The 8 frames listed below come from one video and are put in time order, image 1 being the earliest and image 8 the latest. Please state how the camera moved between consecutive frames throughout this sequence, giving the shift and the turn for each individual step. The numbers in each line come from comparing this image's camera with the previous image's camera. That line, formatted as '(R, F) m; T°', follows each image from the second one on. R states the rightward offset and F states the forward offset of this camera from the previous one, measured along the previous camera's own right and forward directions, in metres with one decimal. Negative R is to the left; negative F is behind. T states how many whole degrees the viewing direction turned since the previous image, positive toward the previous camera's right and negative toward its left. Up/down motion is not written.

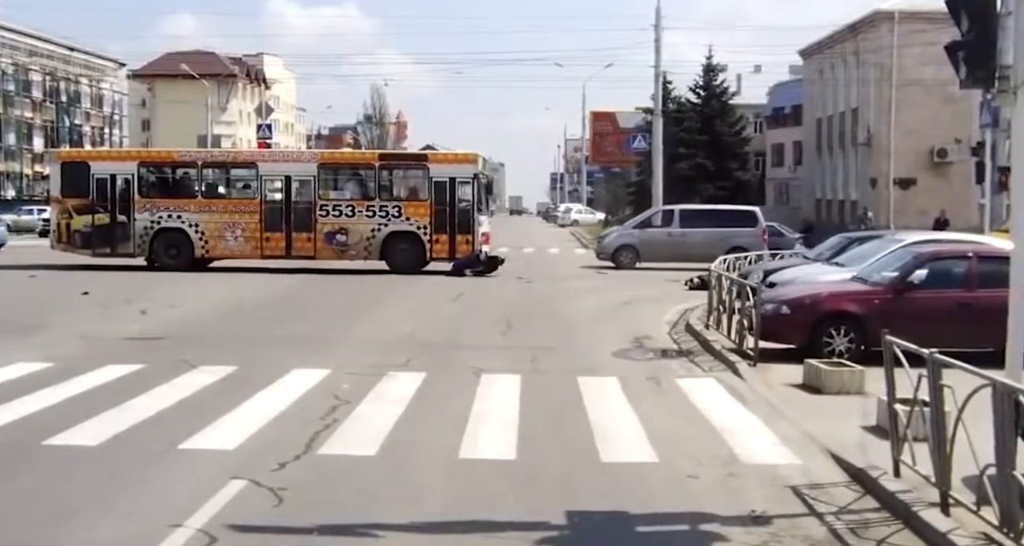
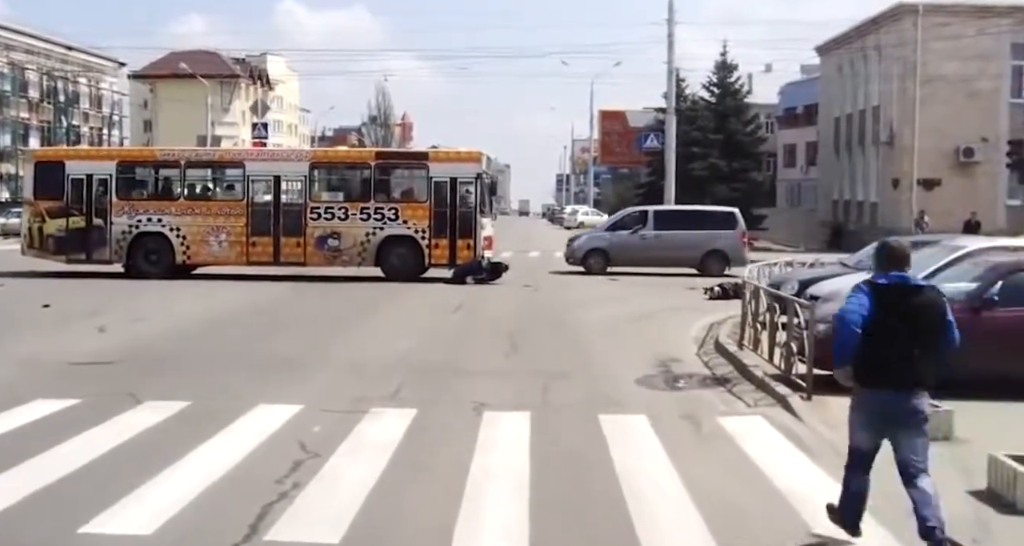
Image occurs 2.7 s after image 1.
(0.0, +2.2) m; 0°
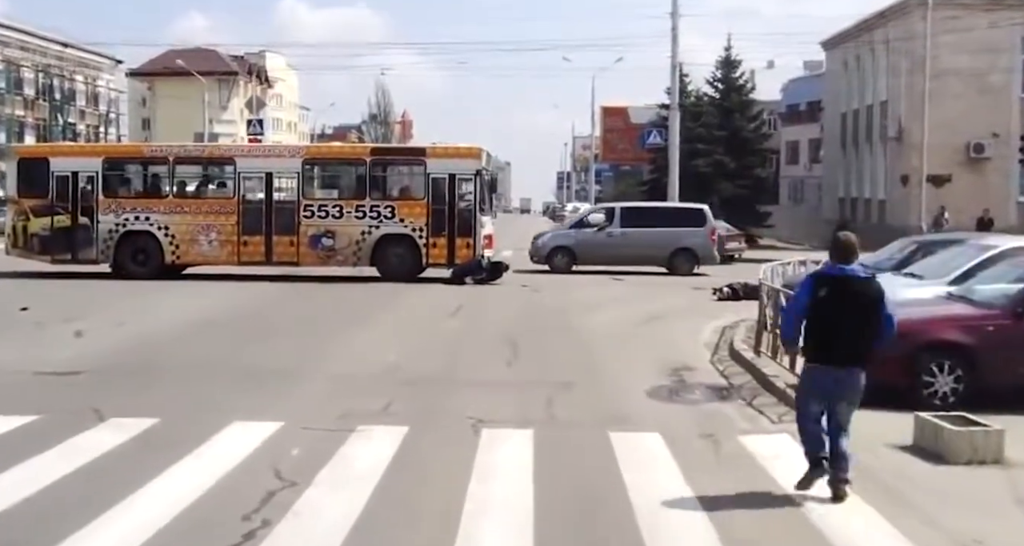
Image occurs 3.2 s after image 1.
(0.0, +1.0) m; 0°
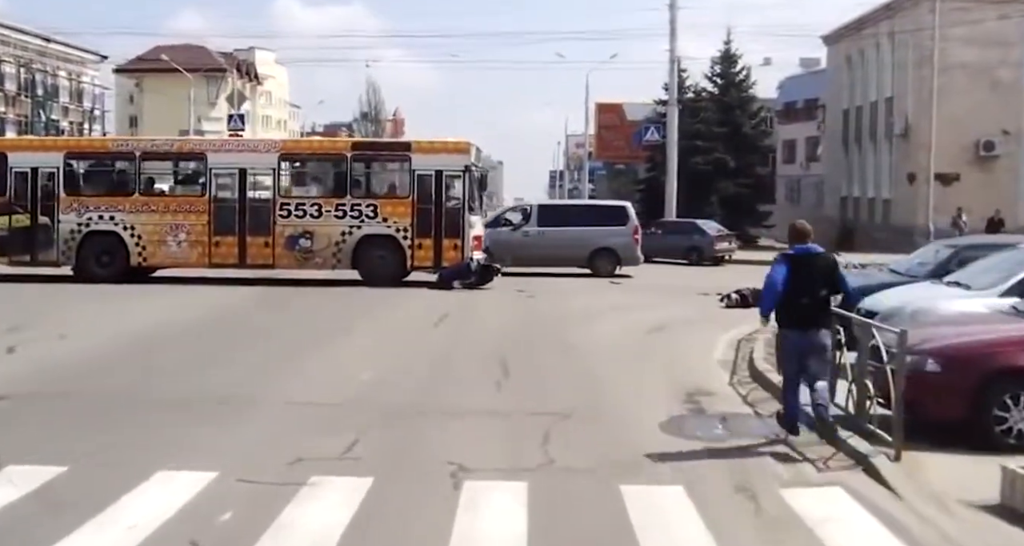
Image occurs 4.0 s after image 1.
(0.0, +1.8) m; 0°
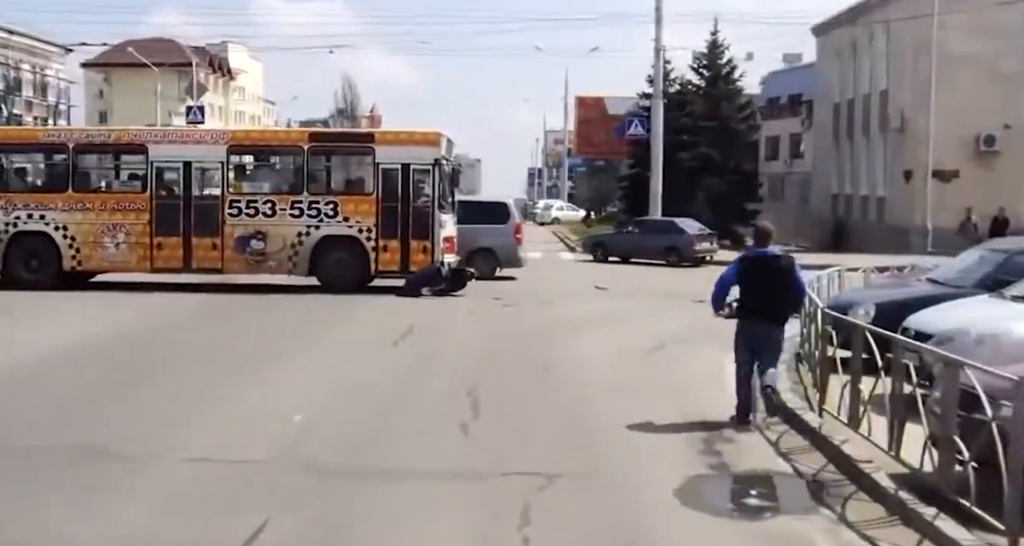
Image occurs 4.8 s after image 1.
(+0.1, +2.4) m; +1°
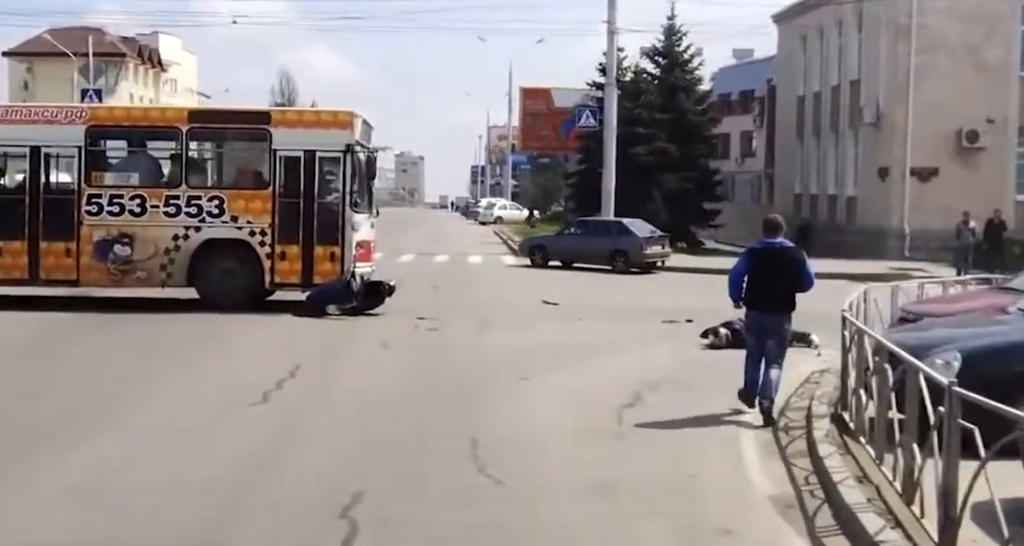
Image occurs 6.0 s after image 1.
(+0.2, +4.3) m; +3°
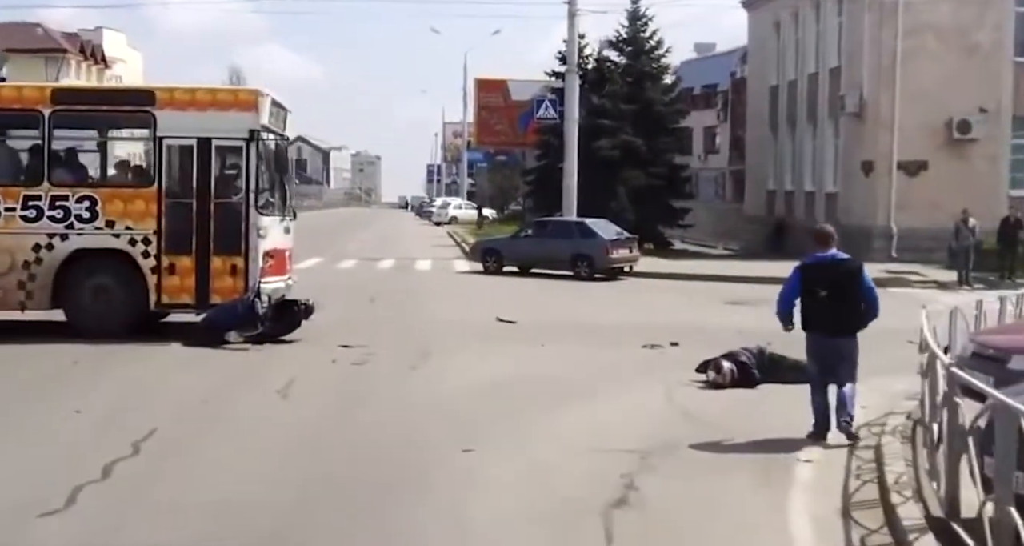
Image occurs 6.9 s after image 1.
(+0.2, +3.5) m; +2°
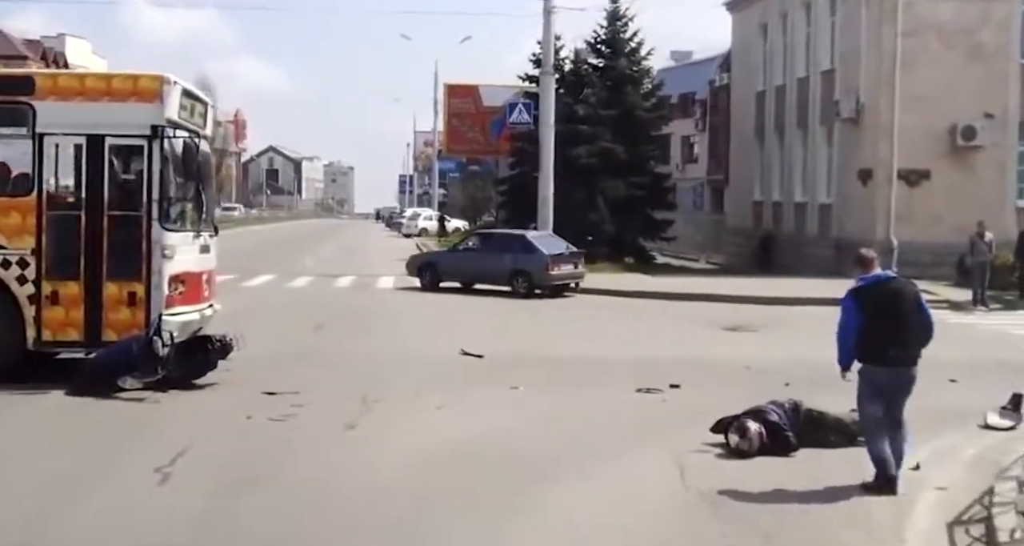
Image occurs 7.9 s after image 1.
(+0.1, +2.8) m; +1°
